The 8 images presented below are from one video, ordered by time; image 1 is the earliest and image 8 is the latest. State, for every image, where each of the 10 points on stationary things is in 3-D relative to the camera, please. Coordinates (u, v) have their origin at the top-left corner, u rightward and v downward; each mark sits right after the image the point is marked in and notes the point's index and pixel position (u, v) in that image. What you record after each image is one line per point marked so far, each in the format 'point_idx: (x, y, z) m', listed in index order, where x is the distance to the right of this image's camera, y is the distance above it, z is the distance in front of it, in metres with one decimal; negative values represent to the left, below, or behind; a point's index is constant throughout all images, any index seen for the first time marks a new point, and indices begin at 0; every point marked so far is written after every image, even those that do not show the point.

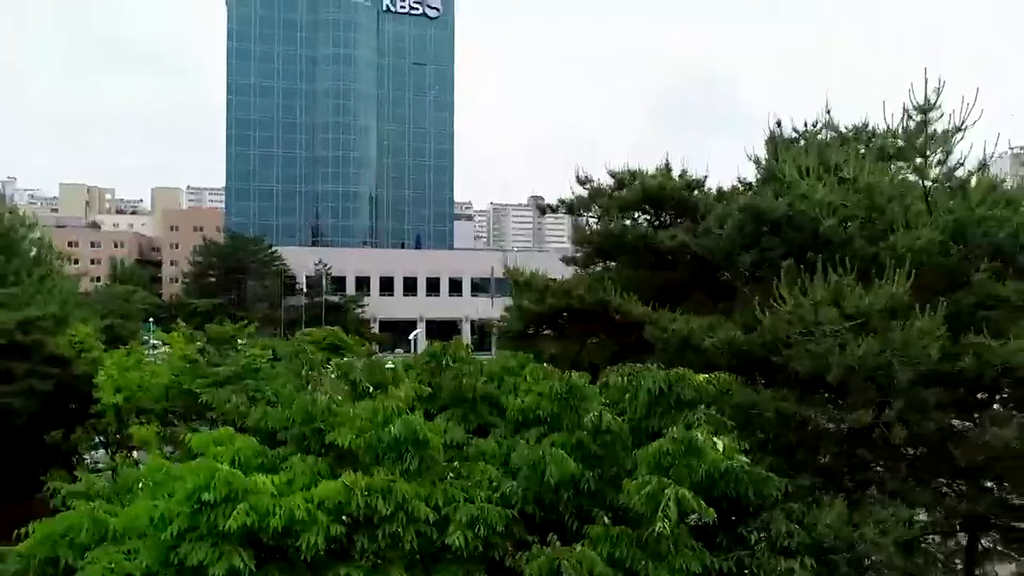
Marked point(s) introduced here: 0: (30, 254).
0: (-6.6, +0.5, +11.1) m
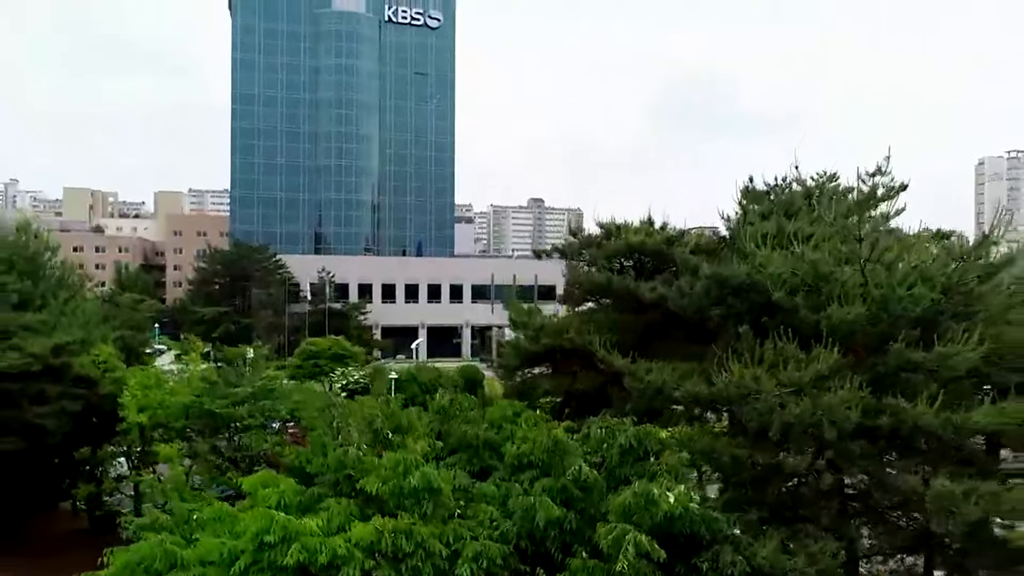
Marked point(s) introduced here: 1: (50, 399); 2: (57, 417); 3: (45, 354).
0: (-6.6, +0.2, +11.7) m
1: (-4.8, -1.2, +8.5) m
2: (-4.8, -1.4, +8.6) m
3: (-4.8, -0.7, +8.3) m
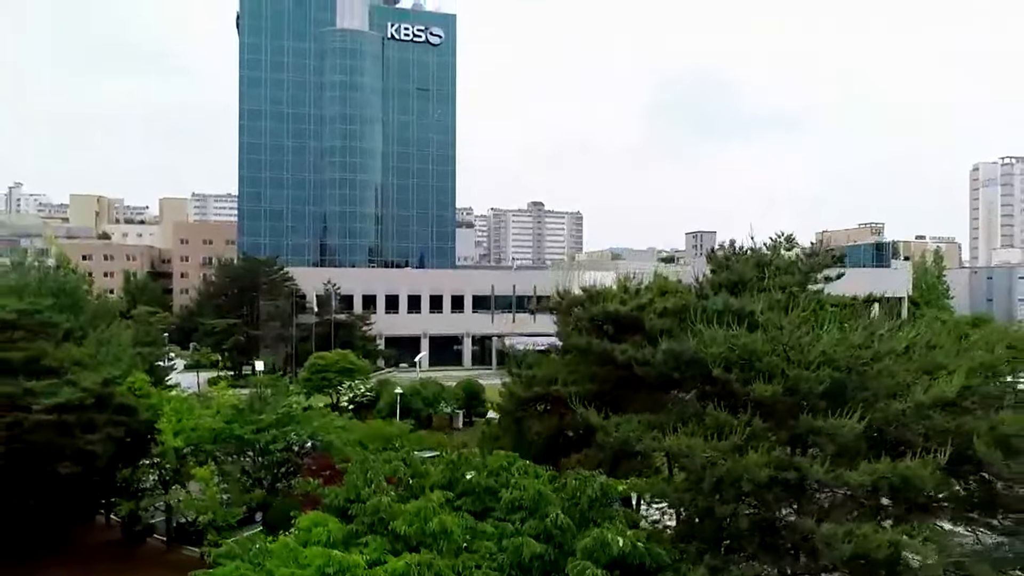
0: (-6.6, -0.3, +12.7) m
1: (-4.9, -1.6, +9.6) m
2: (-4.8, -1.8, +9.6) m
3: (-4.8, -1.2, +9.3) m
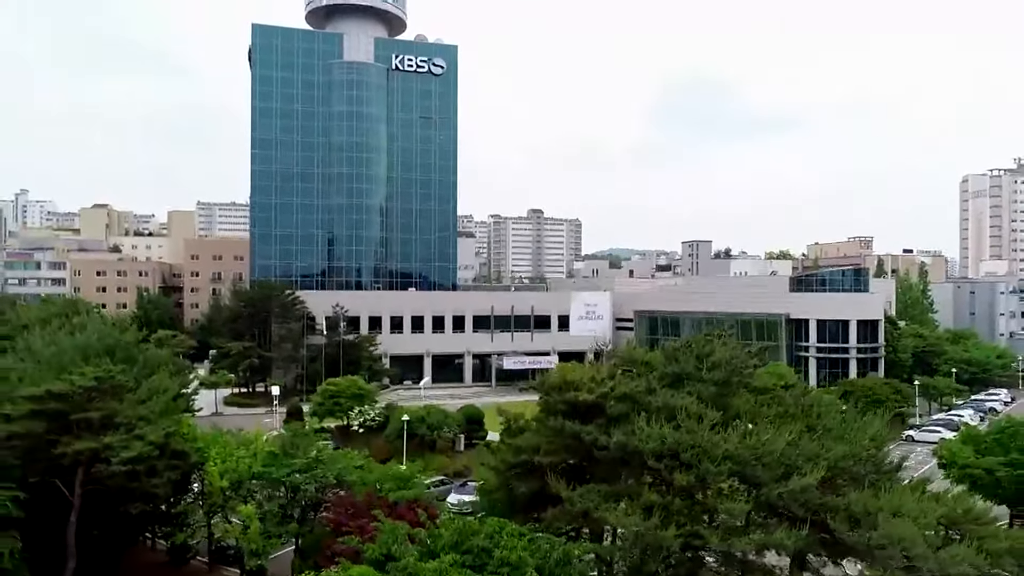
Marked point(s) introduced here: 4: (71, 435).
0: (-6.7, -1.2, +14.6) m
1: (-5.0, -2.6, +11.4) m
2: (-4.9, -2.8, +11.4) m
3: (-4.9, -2.1, +11.2) m
4: (-6.0, -2.0, +11.0) m
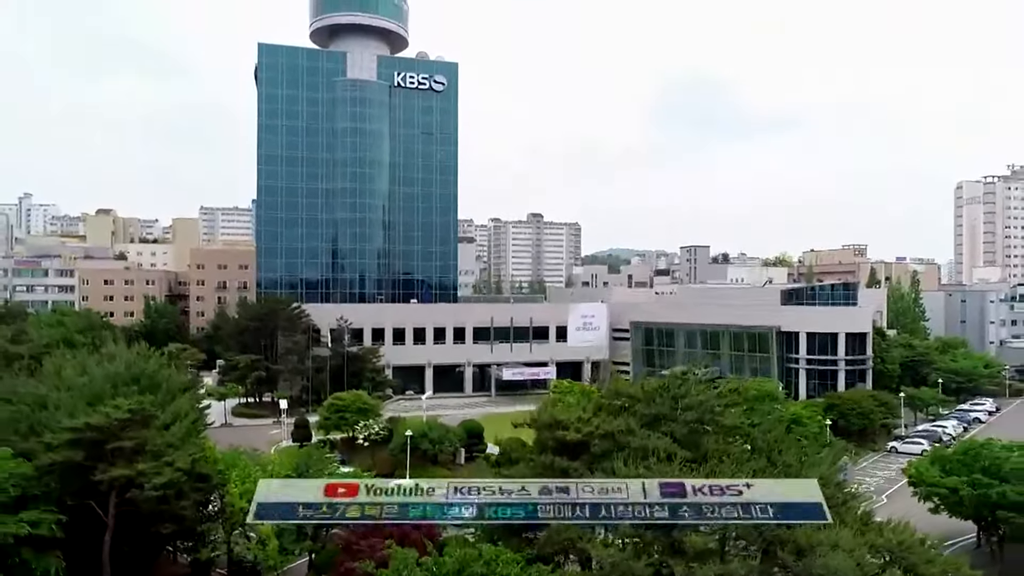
0: (-6.7, -1.8, +15.6) m
1: (-5.0, -3.2, +12.5) m
2: (-5.0, -3.4, +12.5) m
3: (-4.9, -2.7, +12.2) m
4: (-6.1, -2.6, +12.1) m
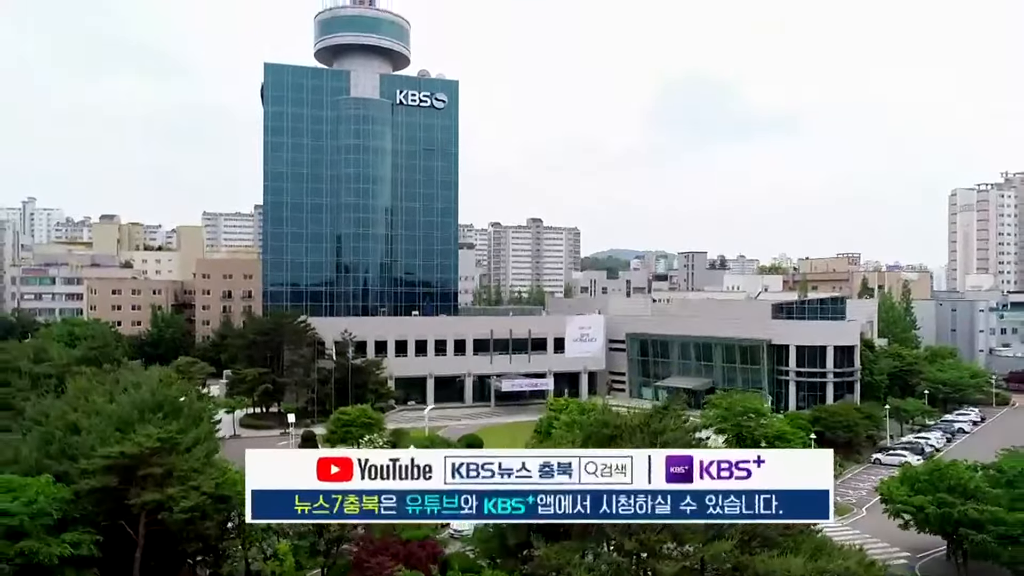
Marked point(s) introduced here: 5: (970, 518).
0: (-6.8, -2.4, +16.7) m
1: (-5.1, -3.8, +13.6) m
2: (-5.0, -4.0, +13.6) m
3: (-5.0, -3.3, +13.3) m
4: (-6.1, -3.2, +13.2) m
5: (+8.7, -4.3, +15.3) m
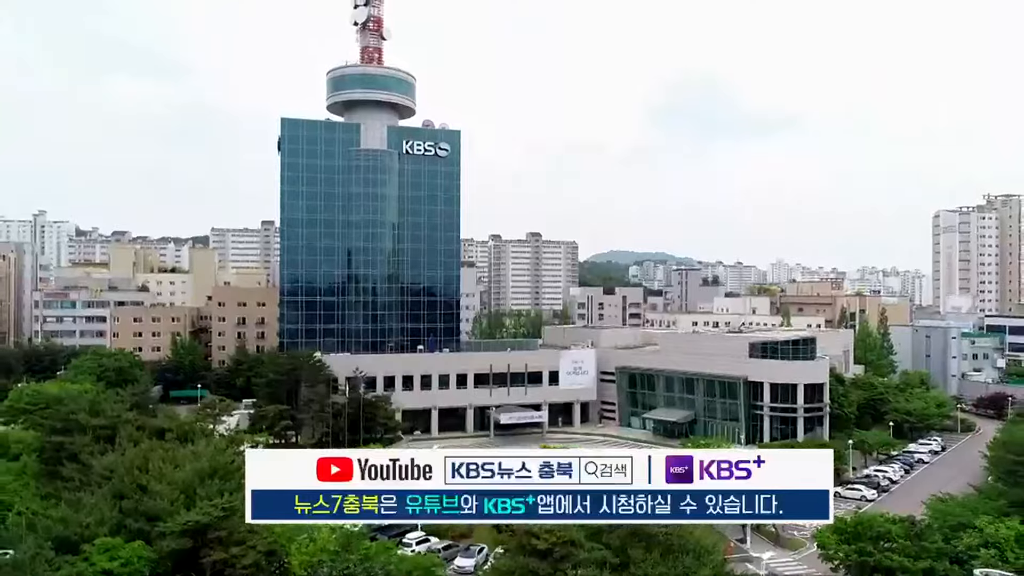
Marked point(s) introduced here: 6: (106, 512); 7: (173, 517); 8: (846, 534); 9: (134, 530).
0: (-6.9, -4.4, +20.0) m
1: (-5.2, -5.8, +16.9) m
2: (-5.1, -6.0, +16.9) m
3: (-5.1, -5.3, +16.6) m
4: (-6.2, -5.2, +16.5) m
5: (+8.6, -6.4, +18.6) m
6: (-9.0, -4.9, +17.9) m
7: (-7.2, -4.7, +17.0) m
8: (+8.3, -6.1, +20.1) m
9: (-8.2, -5.2, +17.5) m
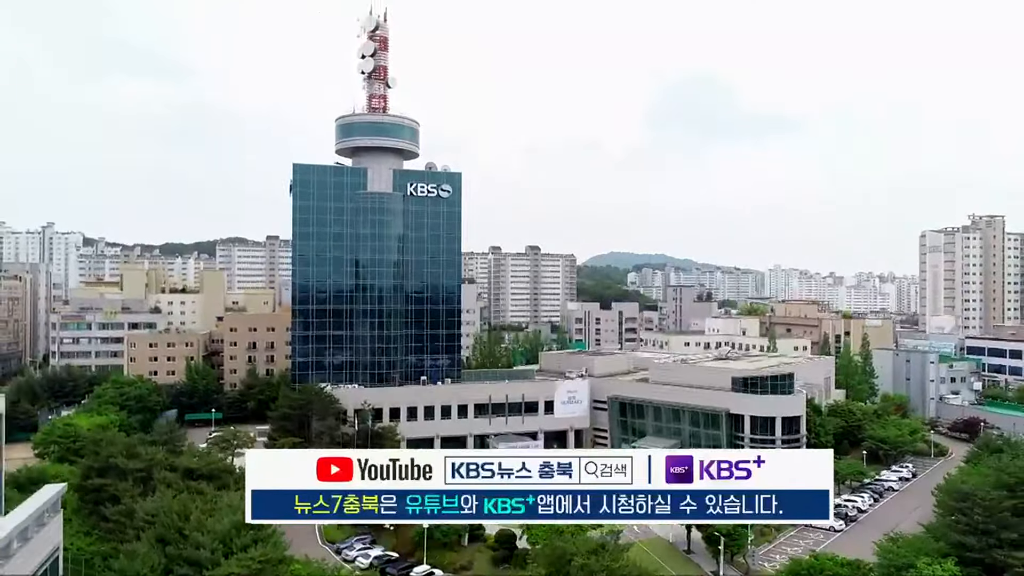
0: (-7.0, -6.4, +22.8) m
1: (-5.3, -7.8, +19.6) m
2: (-5.3, -8.0, +19.7) m
3: (-5.2, -7.3, +19.4) m
4: (-6.4, -7.2, +19.3) m
5: (+8.4, -8.4, +21.4) m
6: (-9.1, -6.9, +20.7) m
7: (-7.3, -6.7, +19.8) m
8: (+8.2, -8.1, +22.8) m
9: (-8.3, -7.2, +20.2) m
